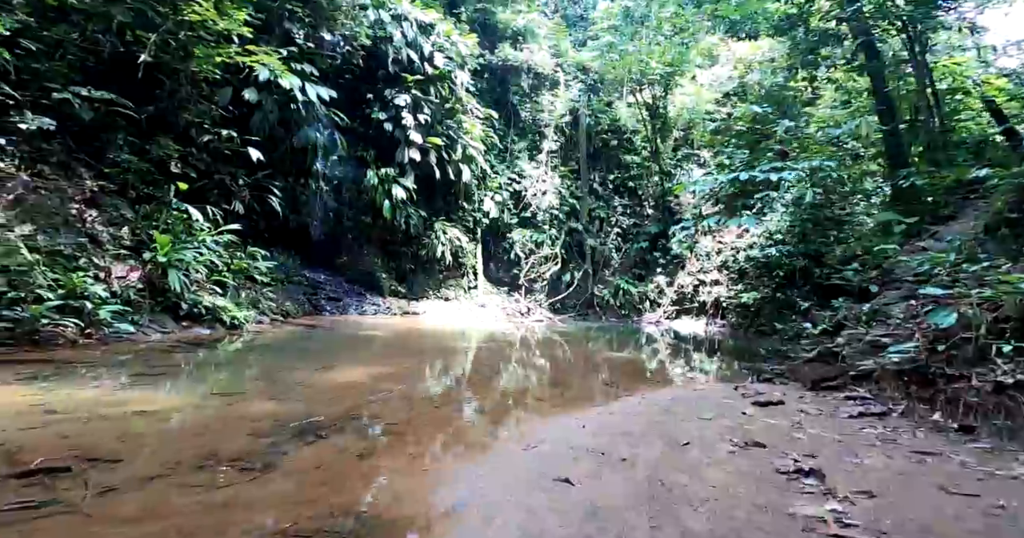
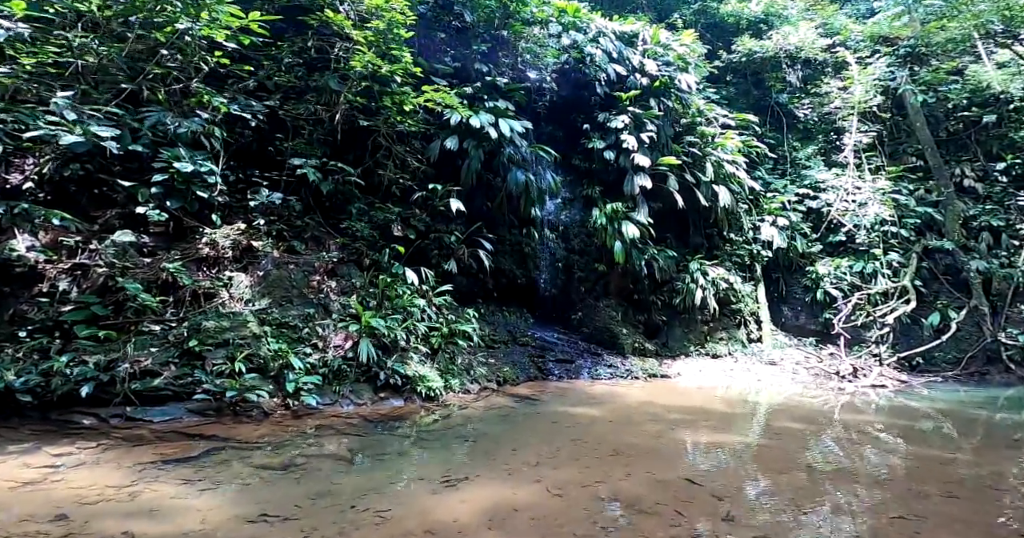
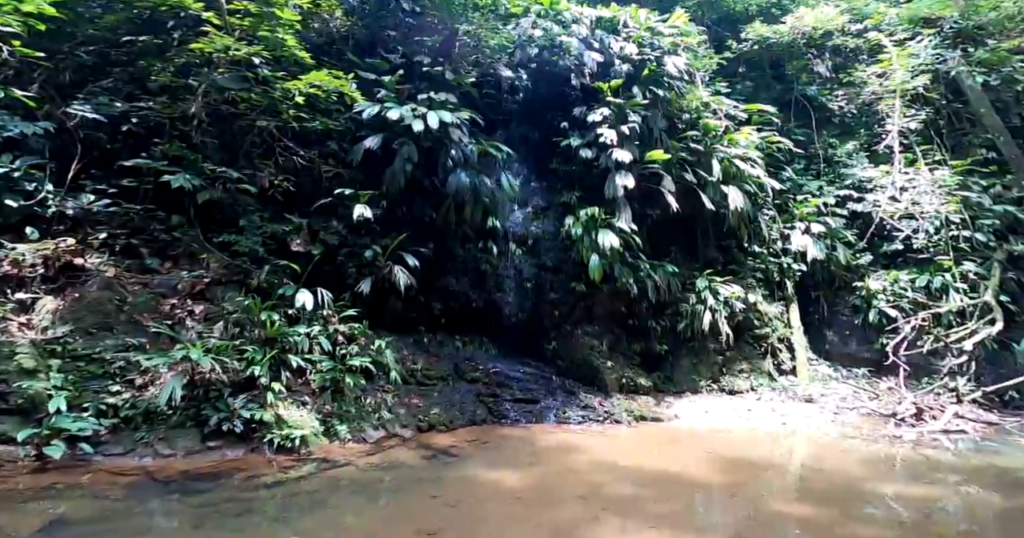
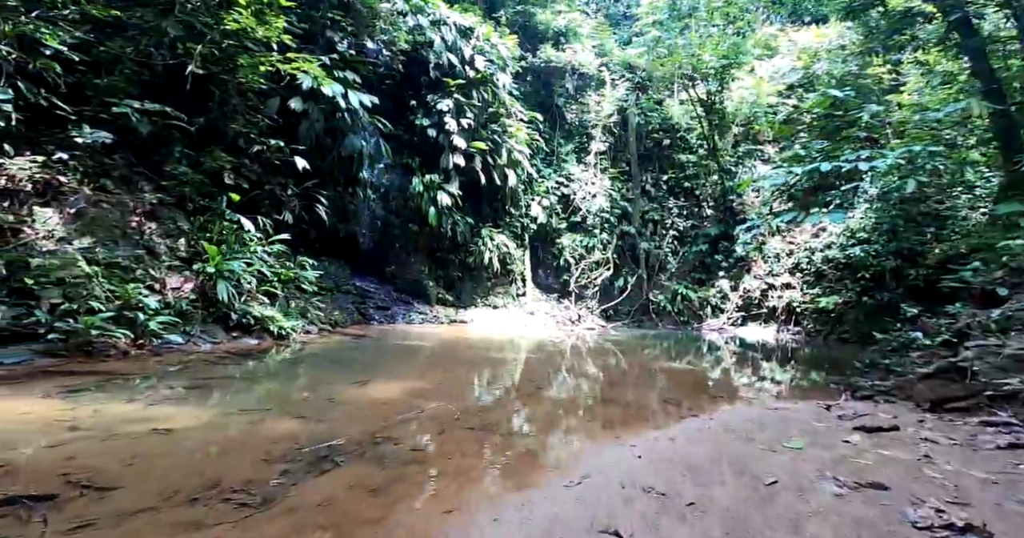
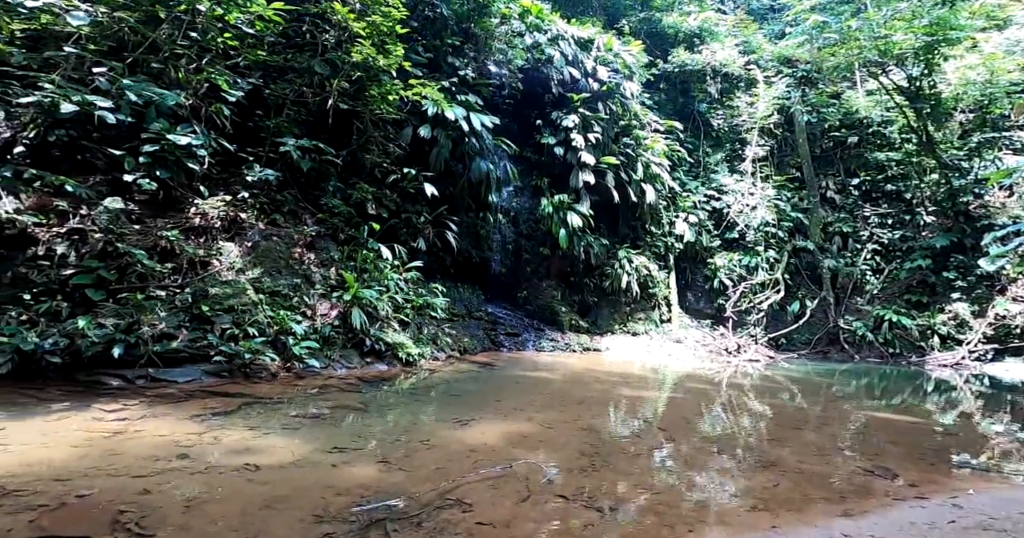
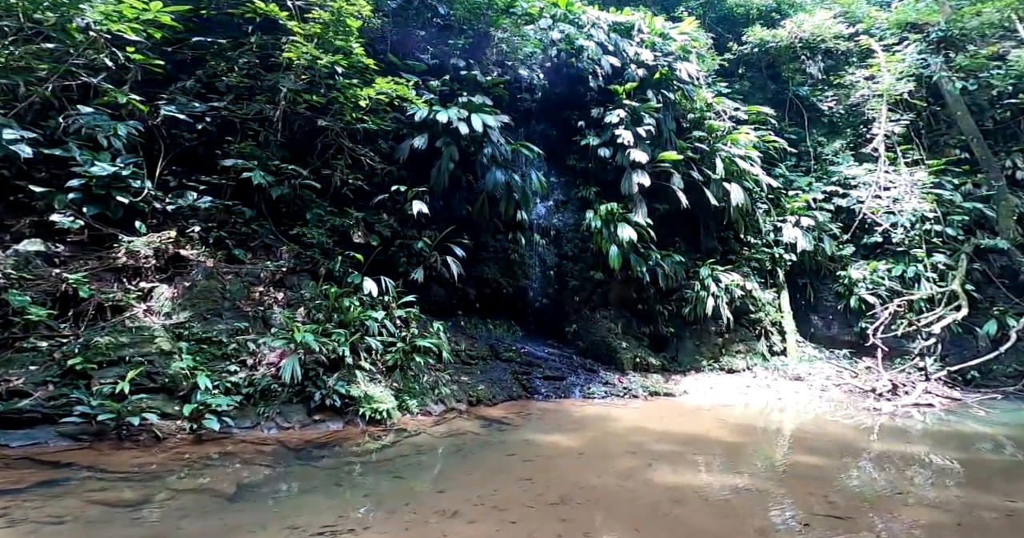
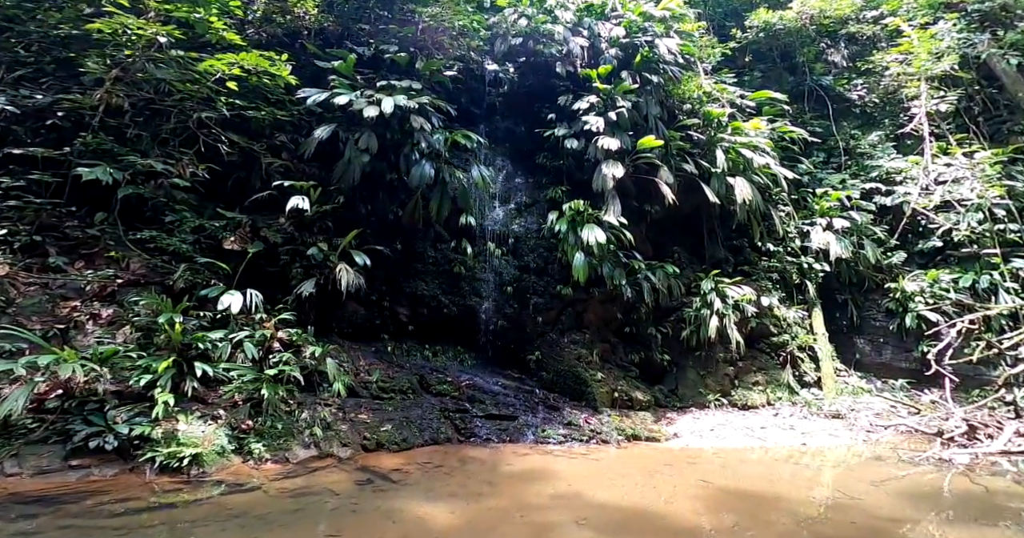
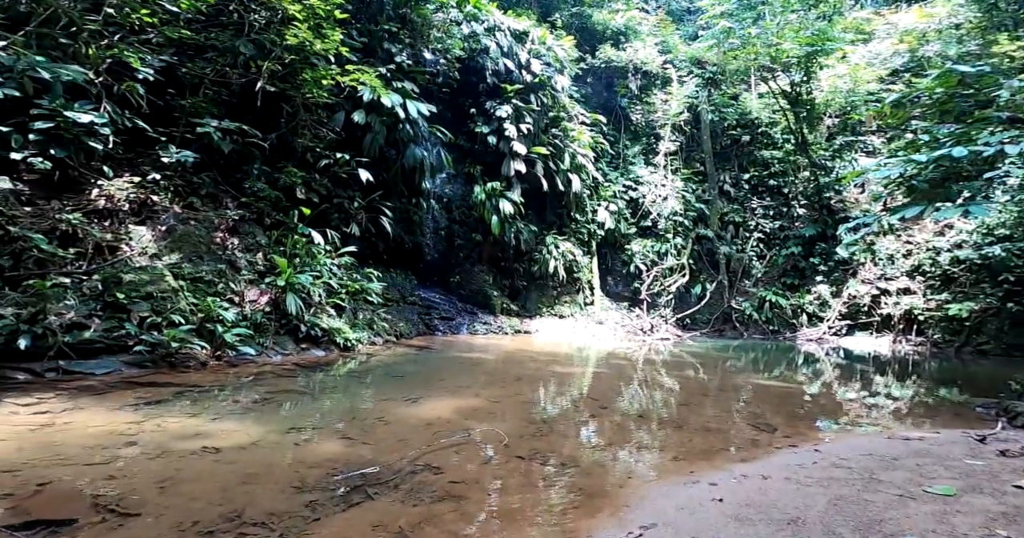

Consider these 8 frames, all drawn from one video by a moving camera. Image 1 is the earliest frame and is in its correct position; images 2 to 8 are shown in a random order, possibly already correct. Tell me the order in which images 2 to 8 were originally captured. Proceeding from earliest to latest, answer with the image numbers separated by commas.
4, 8, 5, 2, 6, 3, 7
